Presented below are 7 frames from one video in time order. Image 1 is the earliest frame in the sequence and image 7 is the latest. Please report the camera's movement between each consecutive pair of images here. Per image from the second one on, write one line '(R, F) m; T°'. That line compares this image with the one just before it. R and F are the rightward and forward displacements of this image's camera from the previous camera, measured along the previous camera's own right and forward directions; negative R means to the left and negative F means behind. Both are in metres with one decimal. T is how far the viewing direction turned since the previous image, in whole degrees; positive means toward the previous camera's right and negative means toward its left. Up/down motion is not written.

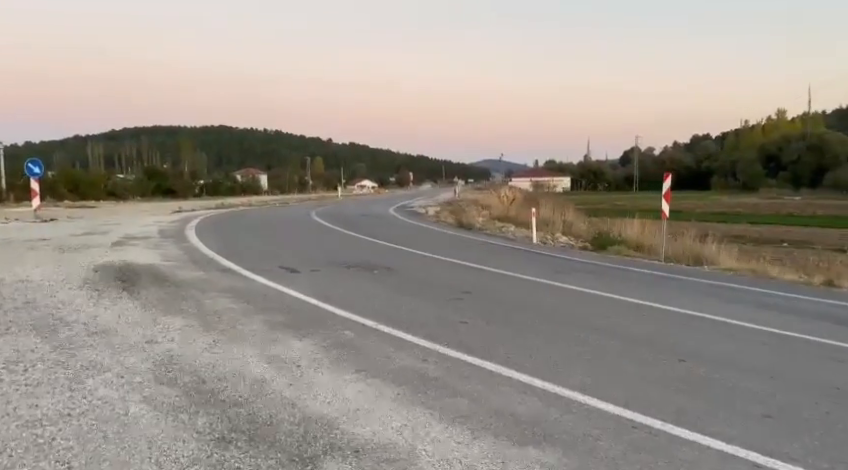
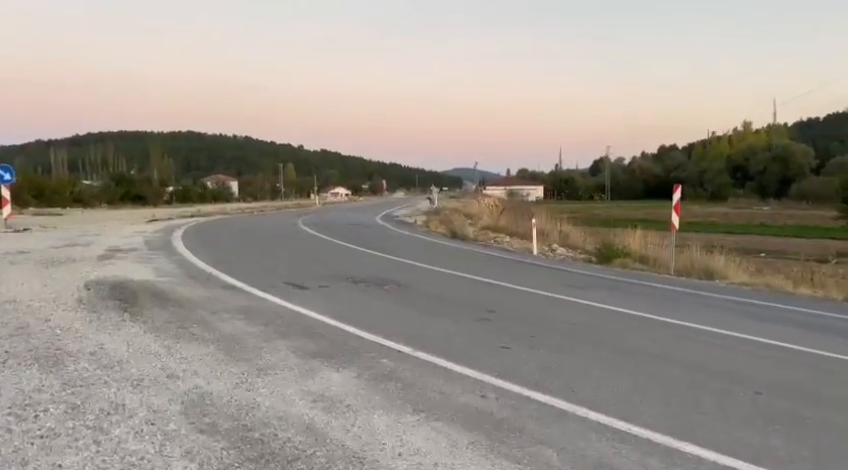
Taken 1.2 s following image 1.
(-0.6, +0.6) m; +2°
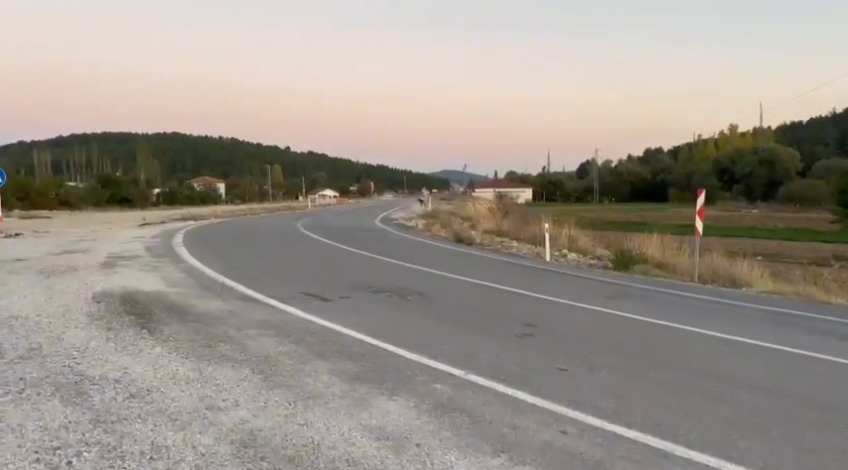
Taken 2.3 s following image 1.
(-0.6, +0.6) m; +1°
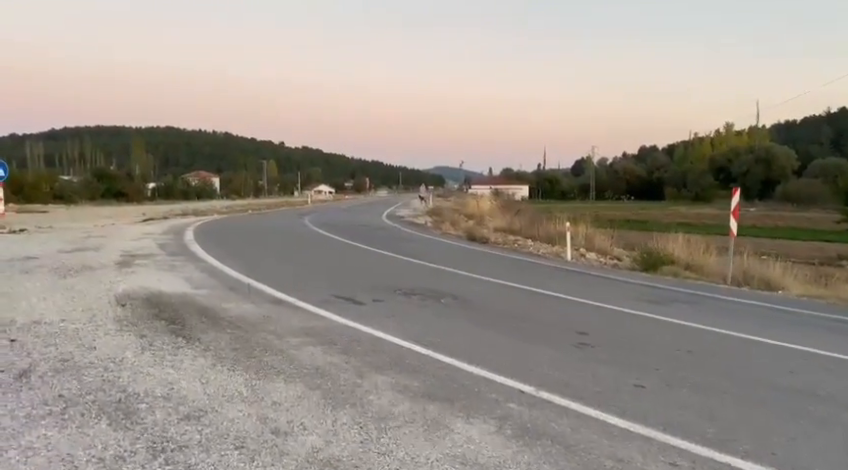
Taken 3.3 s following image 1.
(-0.6, +0.5) m; 0°
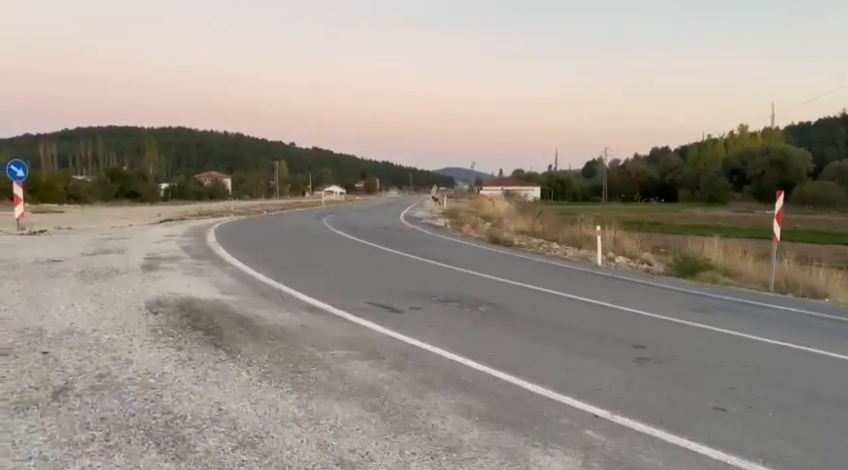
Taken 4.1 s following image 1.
(-0.4, +0.4) m; -1°
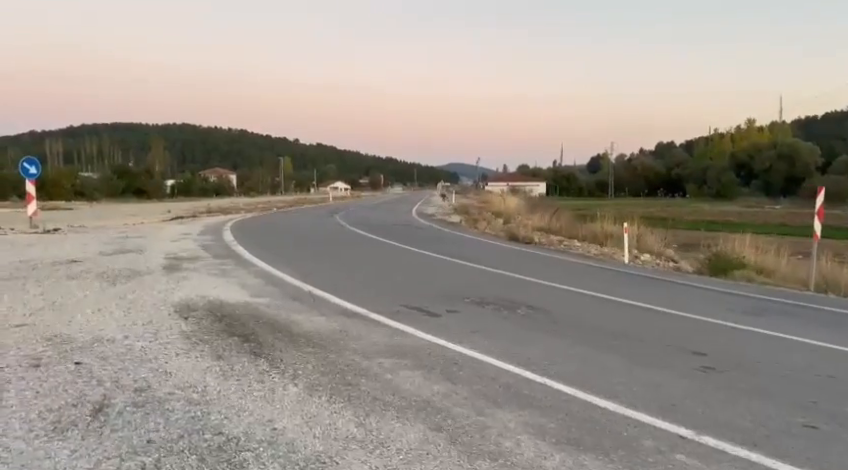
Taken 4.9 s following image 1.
(-0.4, +0.4) m; -1°
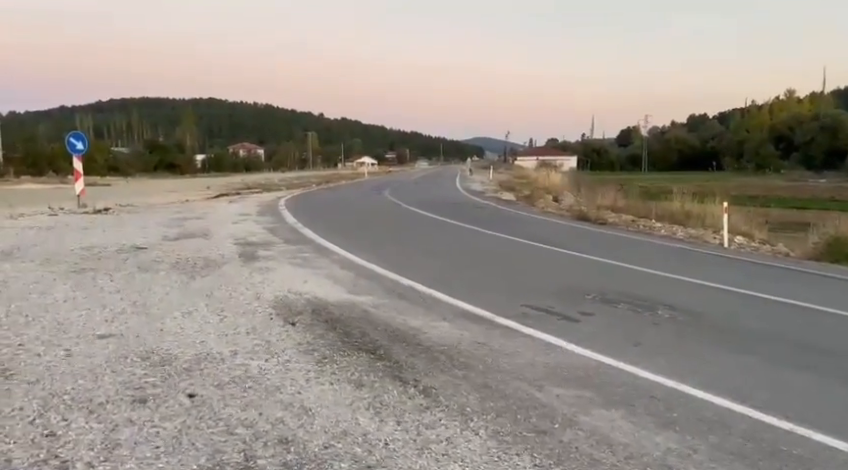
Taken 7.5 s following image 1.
(-1.1, +1.3) m; -2°
